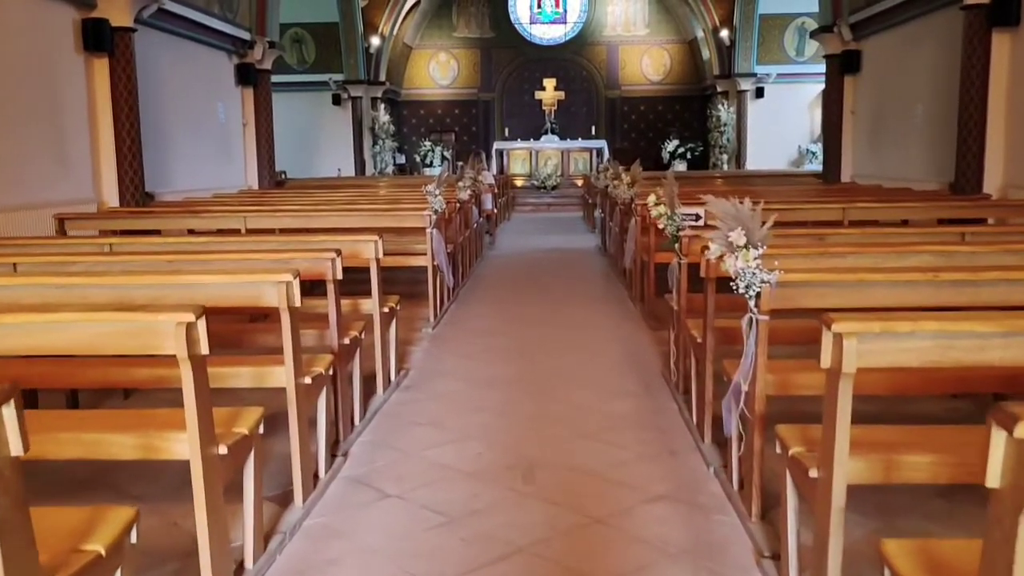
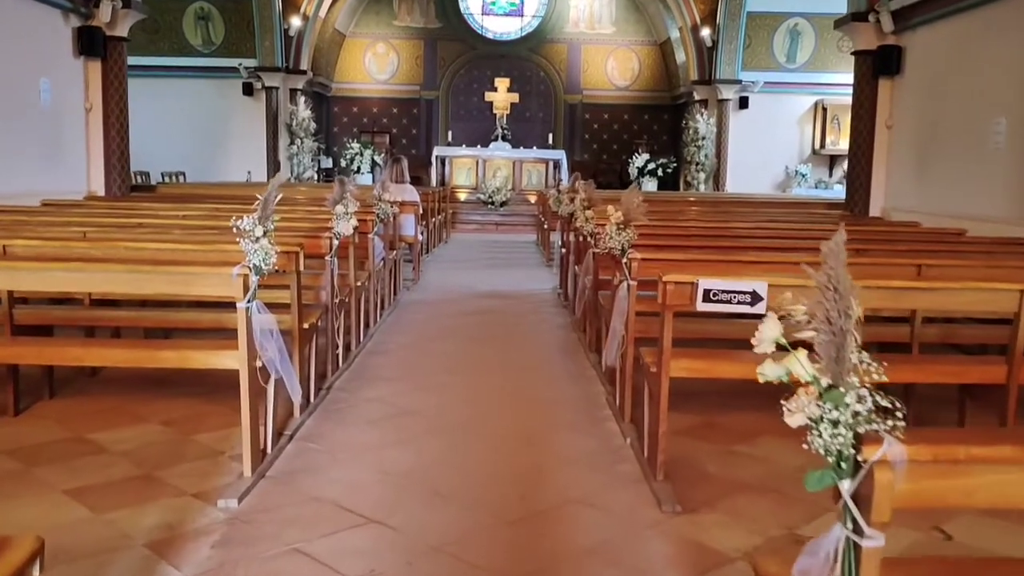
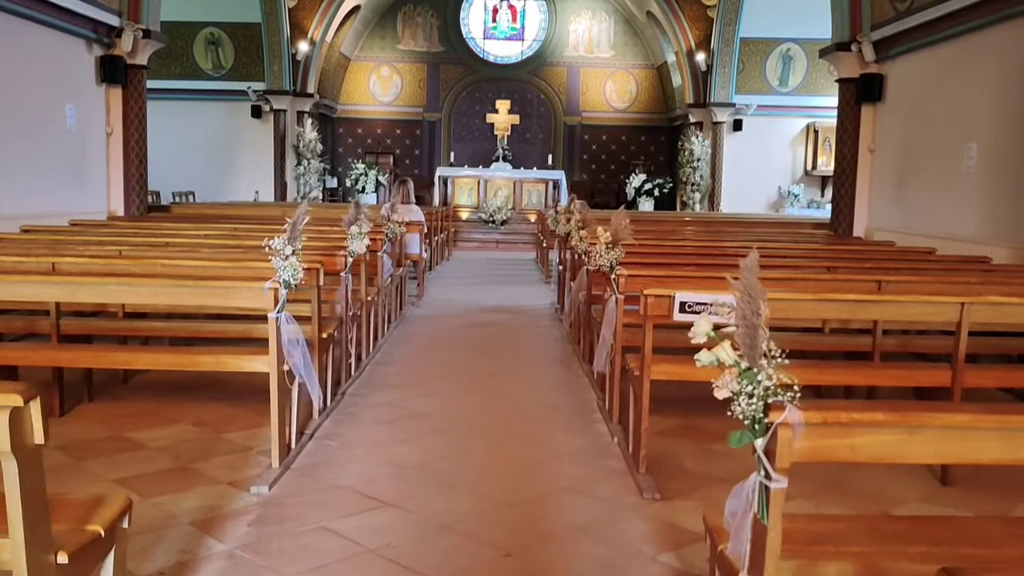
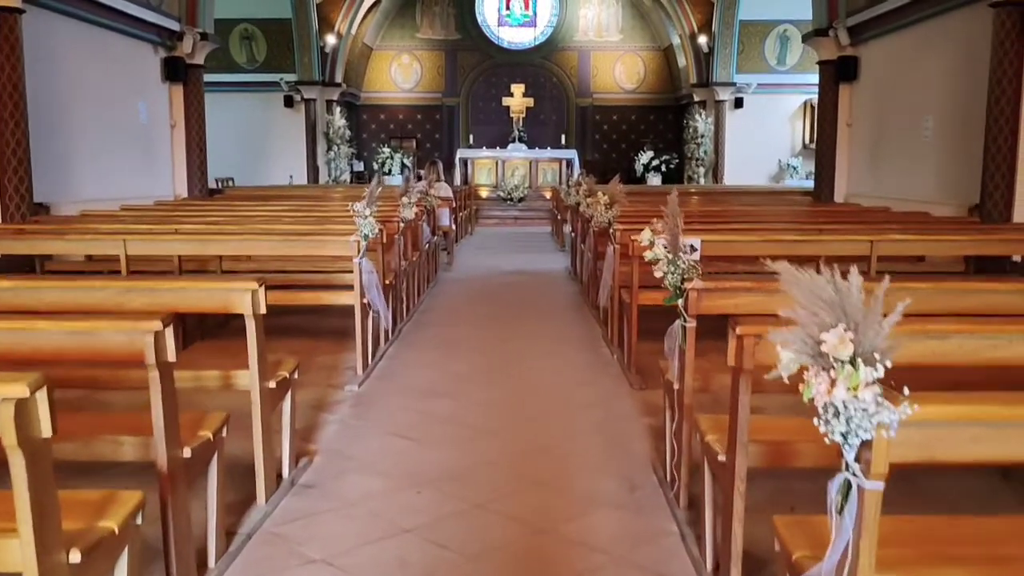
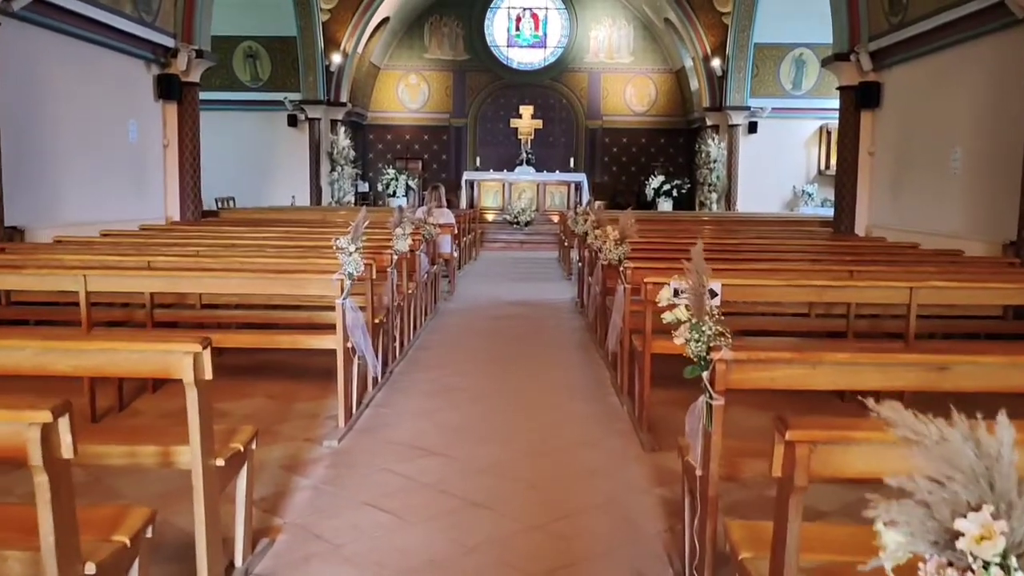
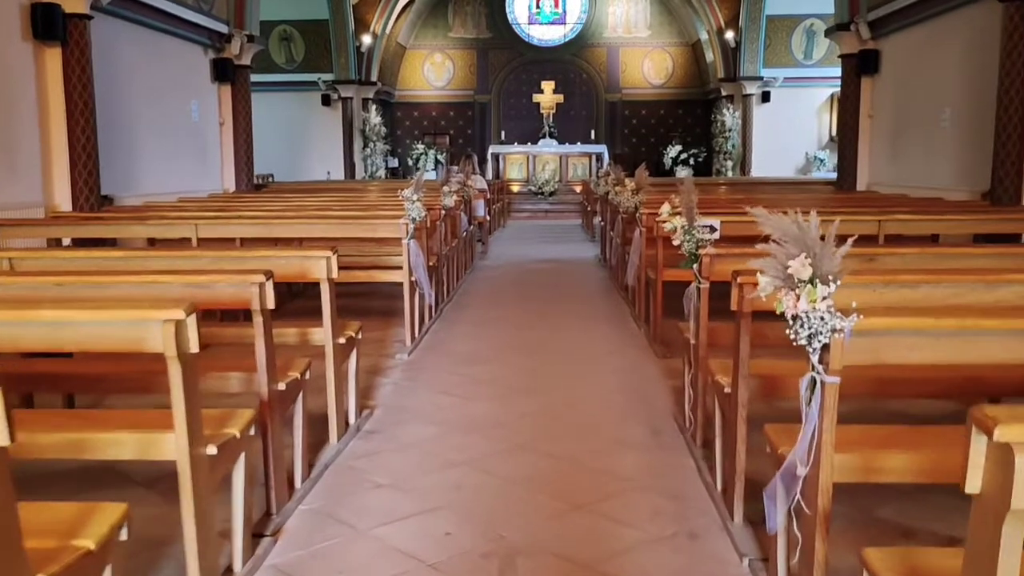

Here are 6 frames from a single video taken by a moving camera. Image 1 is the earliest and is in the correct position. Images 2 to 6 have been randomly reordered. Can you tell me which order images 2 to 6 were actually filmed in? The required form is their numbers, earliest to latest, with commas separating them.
6, 4, 5, 3, 2
